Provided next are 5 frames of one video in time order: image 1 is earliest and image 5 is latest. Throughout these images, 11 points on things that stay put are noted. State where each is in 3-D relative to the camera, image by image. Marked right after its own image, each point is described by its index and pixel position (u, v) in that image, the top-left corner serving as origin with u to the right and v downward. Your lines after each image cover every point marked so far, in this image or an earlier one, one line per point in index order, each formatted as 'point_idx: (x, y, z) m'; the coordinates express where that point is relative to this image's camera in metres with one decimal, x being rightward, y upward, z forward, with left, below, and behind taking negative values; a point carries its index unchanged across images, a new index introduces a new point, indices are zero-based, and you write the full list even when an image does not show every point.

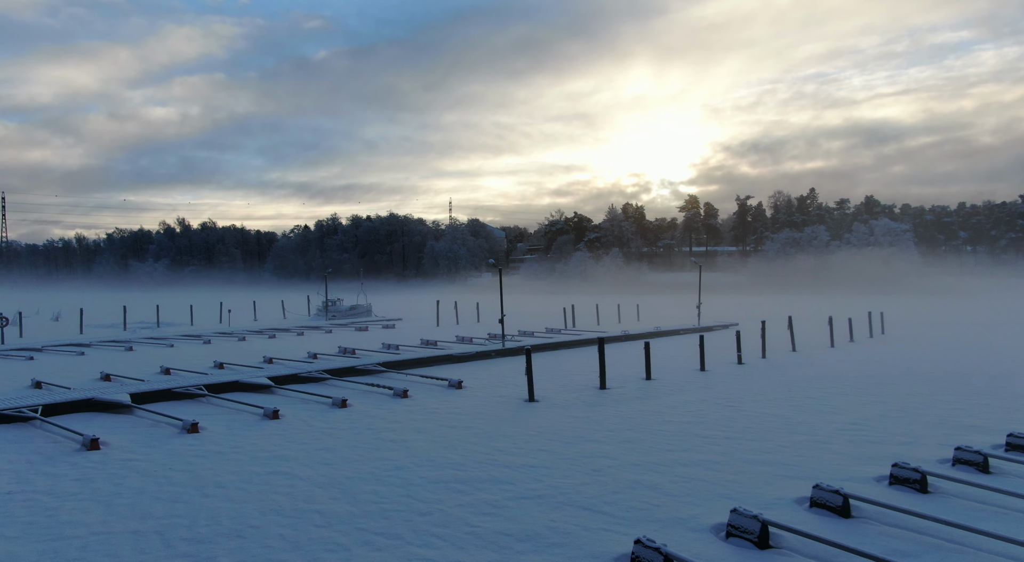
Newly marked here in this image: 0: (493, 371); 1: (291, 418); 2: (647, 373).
0: (-0.5, -2.2, +18.0) m
1: (-3.6, -2.2, +12.3) m
2: (+2.9, -2.0, +16.4) m
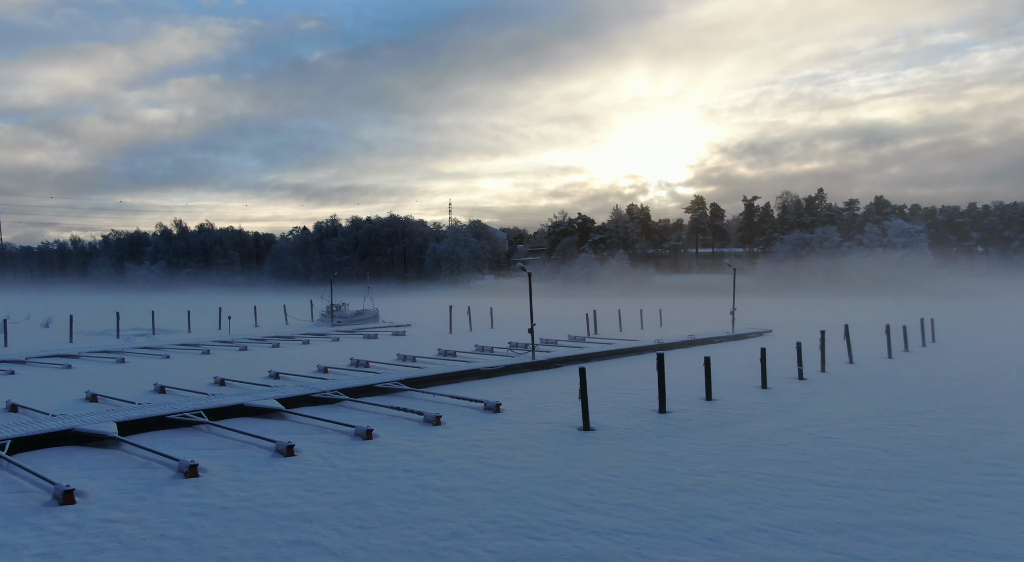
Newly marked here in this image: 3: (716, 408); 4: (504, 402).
0: (+0.3, -2.3, +16.0) m
1: (-2.8, -2.4, +10.3) m
2: (+3.7, -2.1, +14.4) m
3: (+3.7, -2.3, +13.6) m
4: (-0.2, -2.3, +14.4) m
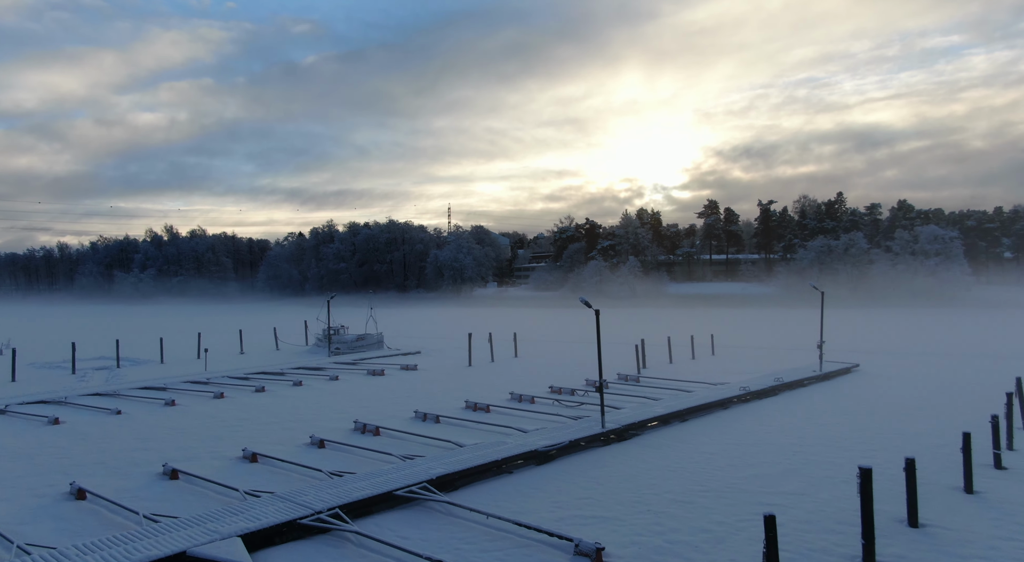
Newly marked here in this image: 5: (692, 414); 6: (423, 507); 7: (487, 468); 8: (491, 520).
0: (+1.6, -3.1, +10.9) m
1: (-1.5, -3.1, +5.1) m
2: (+5.0, -2.9, +9.3) m
3: (+5.0, -3.1, +8.5) m
4: (+1.1, -3.1, +9.3) m
5: (+4.0, -3.0, +16.9) m
6: (-1.2, -3.1, +10.4) m
7: (-0.4, -3.0, +11.8) m
8: (-0.2, -3.1, +9.6) m
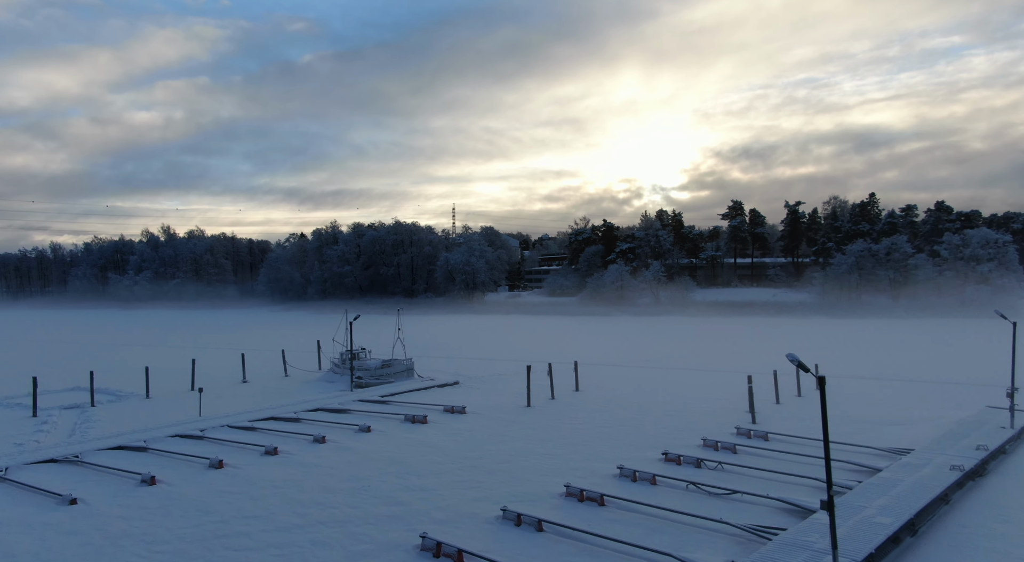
0: (+3.7, -3.7, +5.4) m
1: (+0.6, -3.7, -0.3) m
2: (+7.1, -3.5, +3.8) m
3: (+7.1, -3.7, +3.0) m
4: (+3.2, -3.7, +3.8) m
5: (+6.1, -3.6, +11.4) m
6: (+0.9, -3.8, +4.9) m
7: (+1.7, -3.6, +6.3) m
8: (+1.9, -3.7, +4.1) m
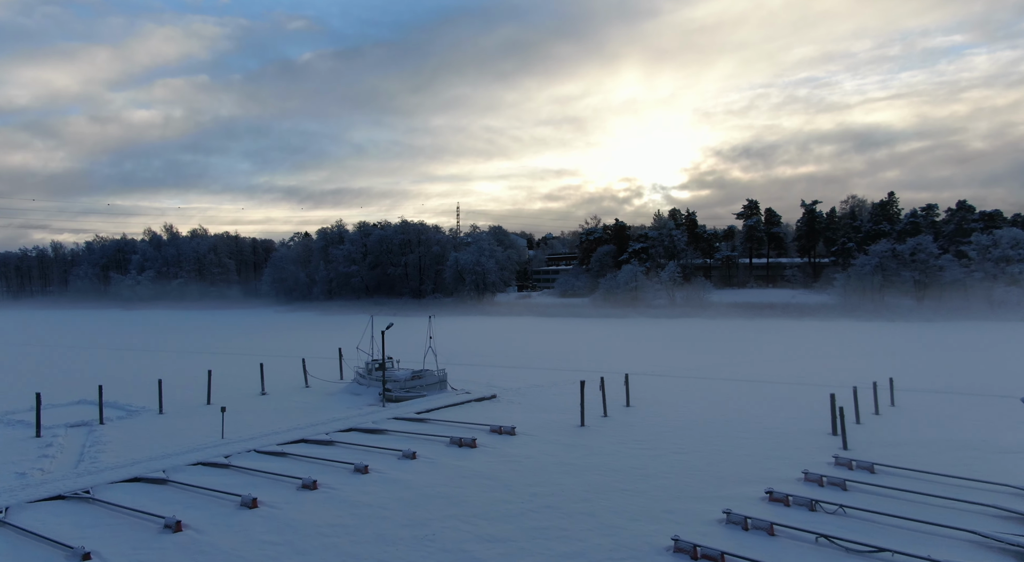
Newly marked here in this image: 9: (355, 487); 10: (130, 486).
0: (+5.1, -3.9, +3.3) m
1: (+2.0, -3.9, -2.5) m
2: (+8.5, -3.7, +1.7) m
3: (+8.5, -3.9, +0.9) m
4: (+4.6, -3.9, +1.6) m
5: (+7.5, -3.8, +9.3) m
6: (+2.4, -4.0, +2.8) m
7: (+3.2, -3.8, +4.2) m
8: (+3.3, -3.9, +2.0) m
9: (-3.0, -4.0, +14.6) m
10: (-7.5, -4.0, +14.7) m
